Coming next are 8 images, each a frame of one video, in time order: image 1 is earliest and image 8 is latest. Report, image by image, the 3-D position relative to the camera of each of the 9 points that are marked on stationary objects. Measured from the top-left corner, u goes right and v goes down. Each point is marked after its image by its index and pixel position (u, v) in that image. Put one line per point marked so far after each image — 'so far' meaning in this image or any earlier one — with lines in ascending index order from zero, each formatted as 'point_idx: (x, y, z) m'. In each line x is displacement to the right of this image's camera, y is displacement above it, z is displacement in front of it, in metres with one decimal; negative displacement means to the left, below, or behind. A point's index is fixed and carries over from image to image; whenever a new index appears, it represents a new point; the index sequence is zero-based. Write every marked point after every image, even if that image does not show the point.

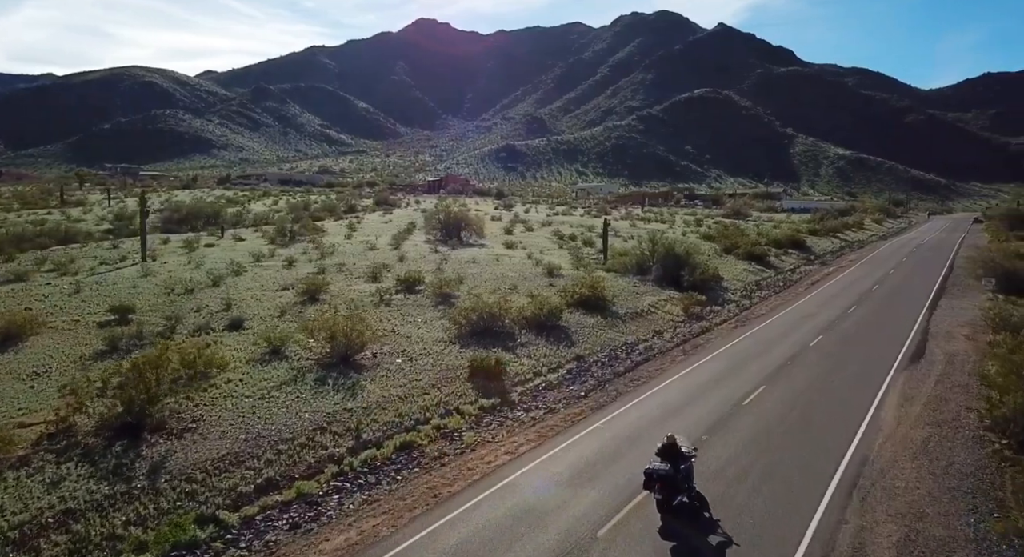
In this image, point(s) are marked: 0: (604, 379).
0: (+3.2, -3.4, +20.1) m
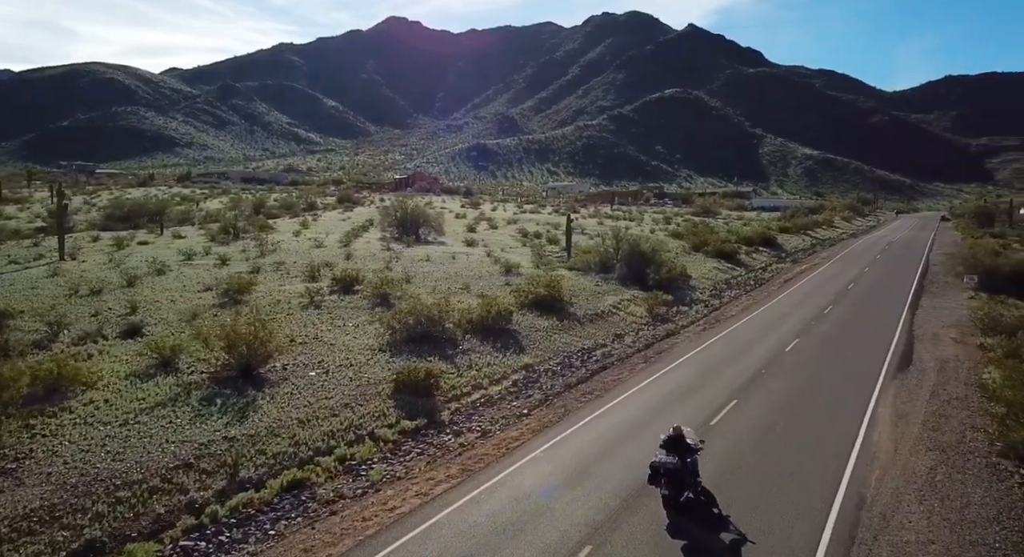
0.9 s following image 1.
0: (+1.2, -3.4, +17.4) m
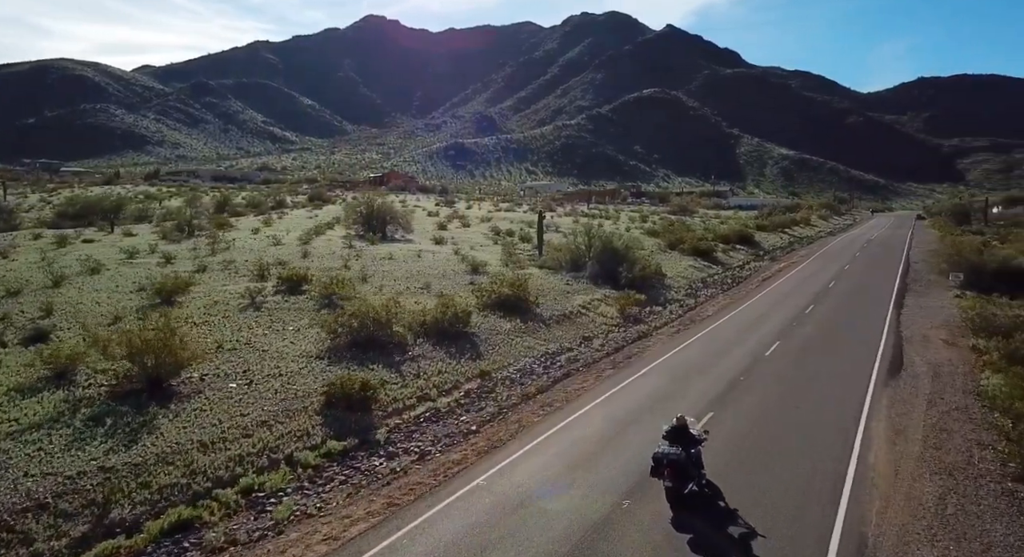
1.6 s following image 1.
0: (-0.1, -3.3, +15.4) m
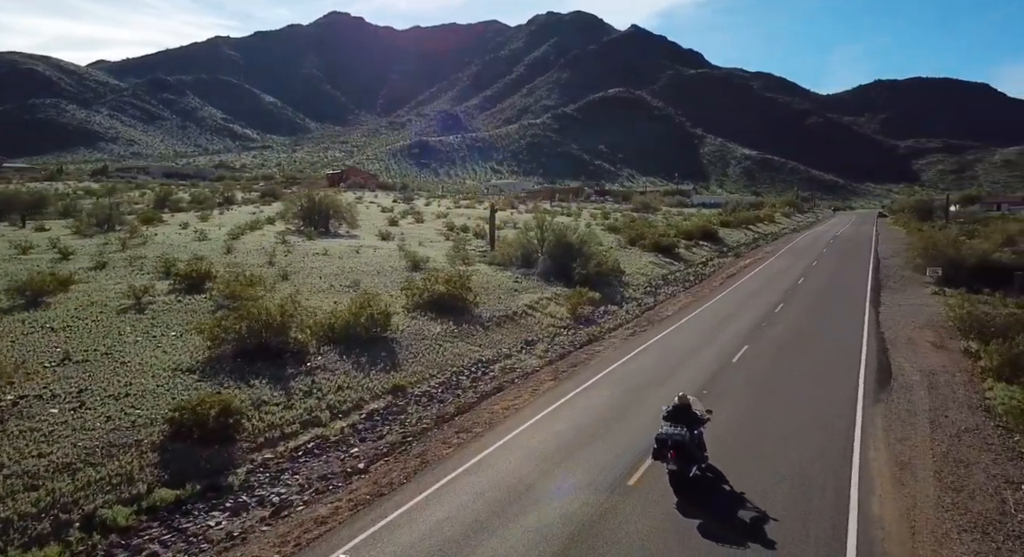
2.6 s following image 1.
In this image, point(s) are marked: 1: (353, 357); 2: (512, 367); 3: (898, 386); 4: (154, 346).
0: (-2.0, -3.1, +12.3) m
1: (-4.4, -2.2, +15.7) m
2: (0.0, -2.5, +16.4) m
3: (+8.9, -2.4, +13.3) m
4: (-9.9, -1.9, +16.0) m
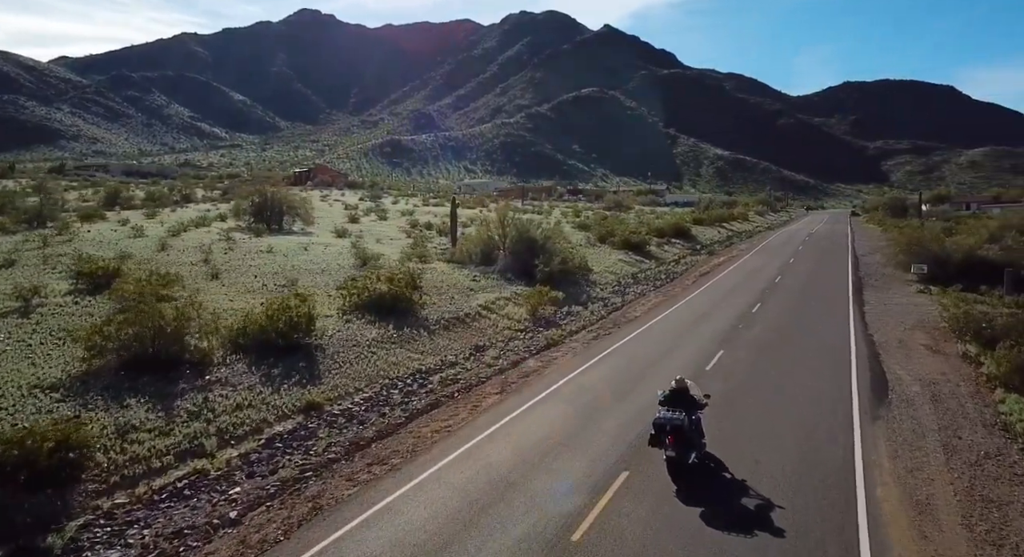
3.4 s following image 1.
0: (-3.2, -3.1, +10.0) m
1: (-5.7, -2.1, +13.3) m
2: (-1.4, -2.4, +14.2) m
3: (+7.6, -2.3, +11.4) m
4: (-11.3, -1.8, +13.4) m
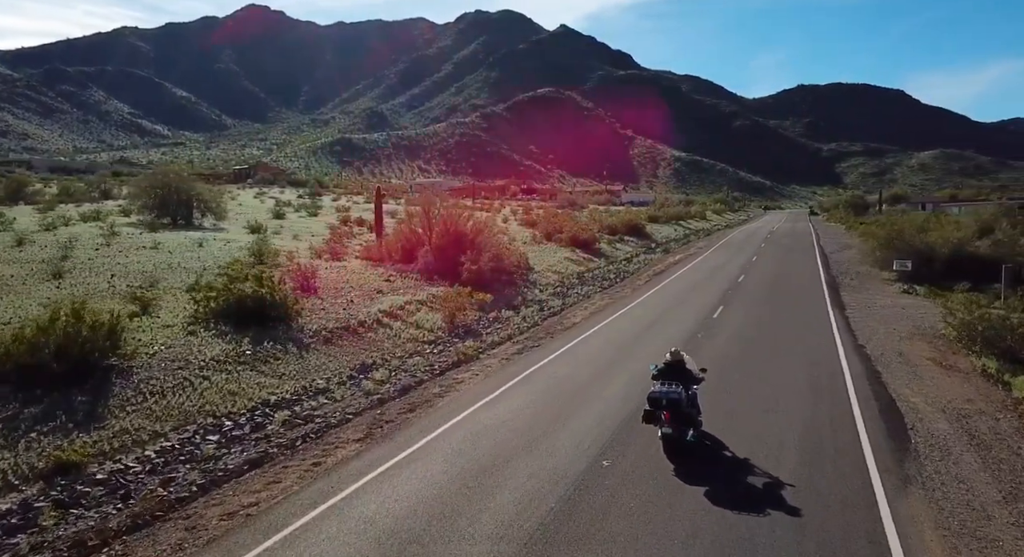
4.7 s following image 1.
0: (-5.0, -3.0, +5.8) m
1: (-7.8, -2.0, +9.0) m
2: (-3.5, -2.4, +10.2) m
3: (+5.7, -2.2, +8.0) m
4: (-13.3, -1.7, +8.7) m
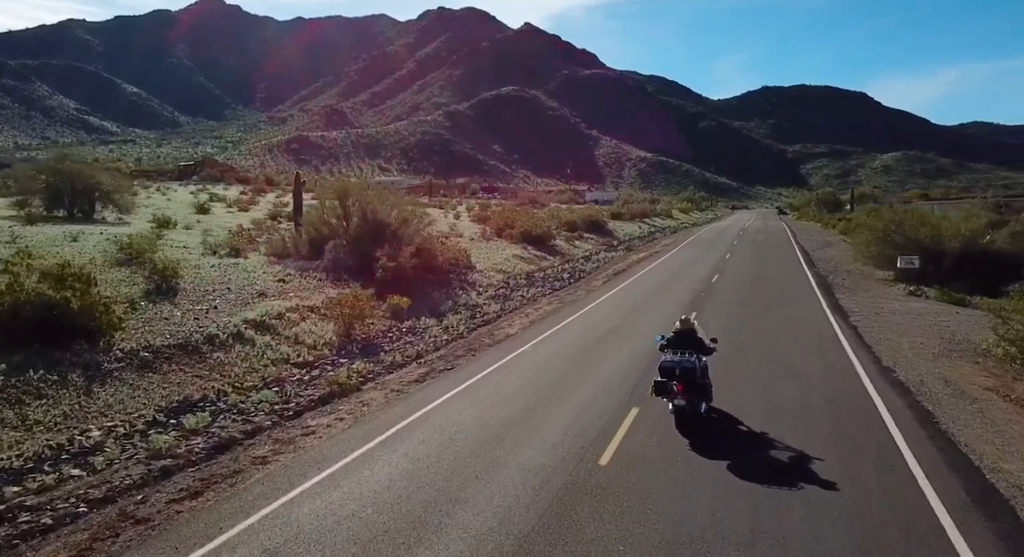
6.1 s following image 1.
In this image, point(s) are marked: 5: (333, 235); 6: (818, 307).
0: (-6.3, -2.9, +1.7) m
1: (-9.2, -2.0, +4.7) m
2: (-5.1, -2.3, +6.1) m
3: (+4.2, -2.1, +4.4) m
4: (-14.8, -1.7, +4.0) m
5: (-5.9, +1.6, +20.2) m
6: (+7.4, -0.7, +14.3) m
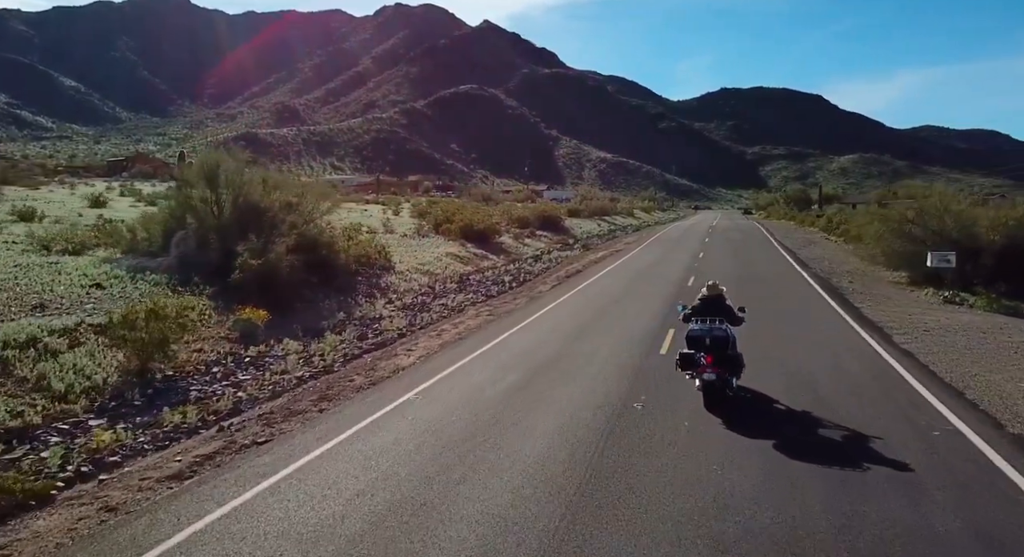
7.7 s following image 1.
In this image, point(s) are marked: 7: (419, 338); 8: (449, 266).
0: (-7.2, -2.9, -3.1) m
1: (-10.3, -2.0, -0.3) m
2: (-6.2, -2.3, +1.4) m
3: (+3.2, -2.1, +0.3) m
4: (-15.7, -1.7, -1.3) m
5: (-8.0, +1.4, +15.4) m
6: (+5.7, -0.8, +10.3) m
7: (-1.6, -1.0, +11.9) m
8: (-2.1, +0.4, +19.4) m
